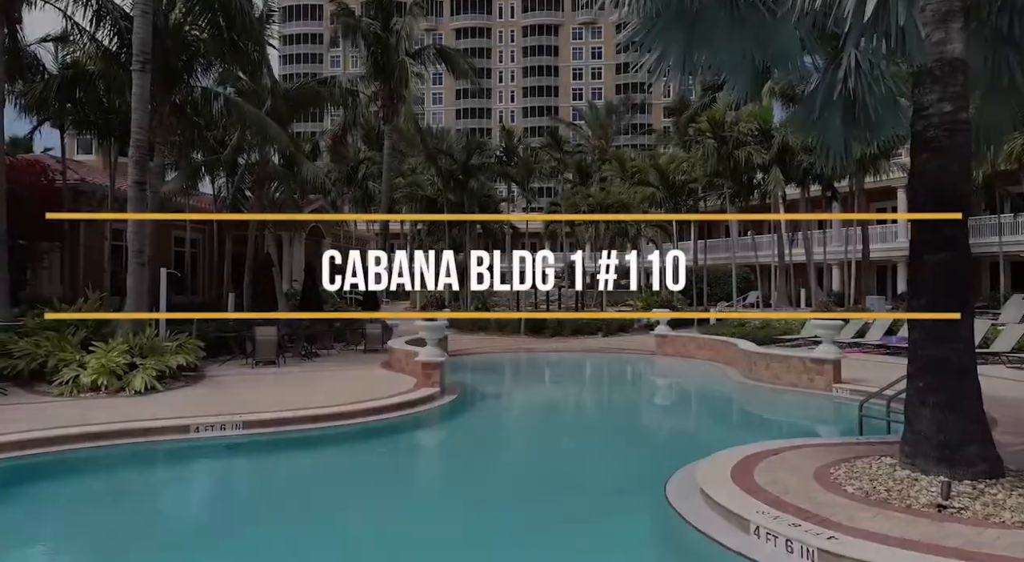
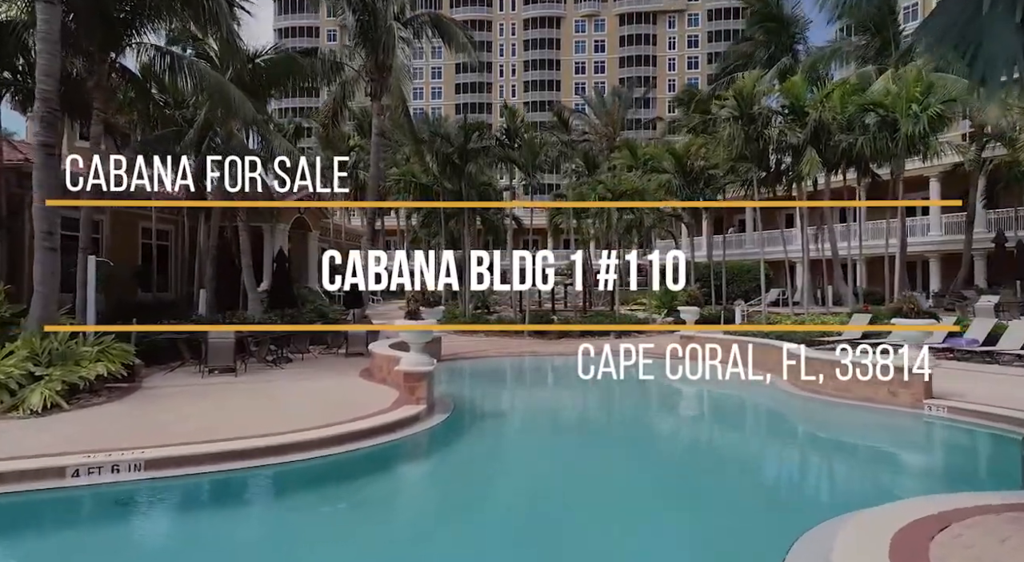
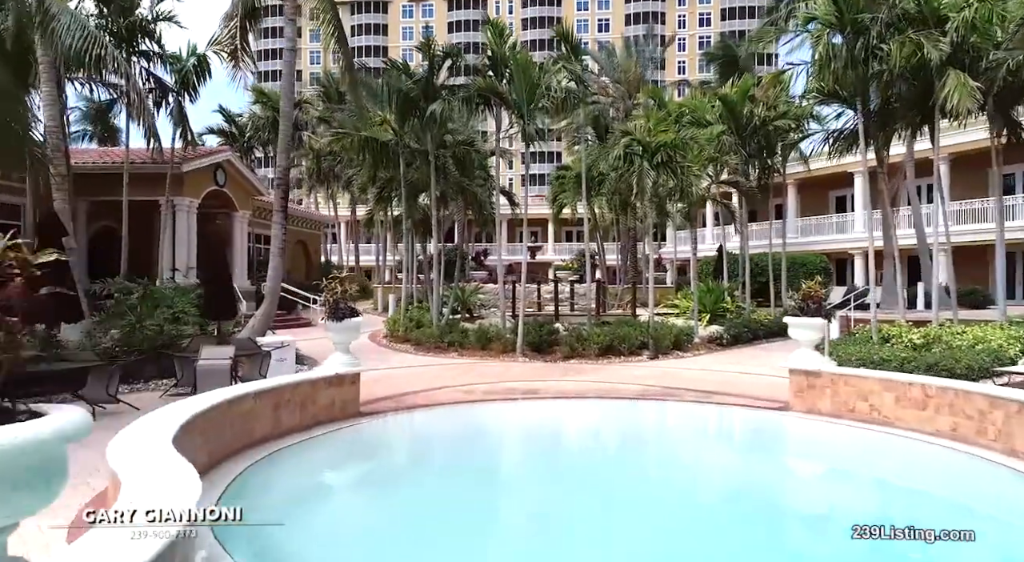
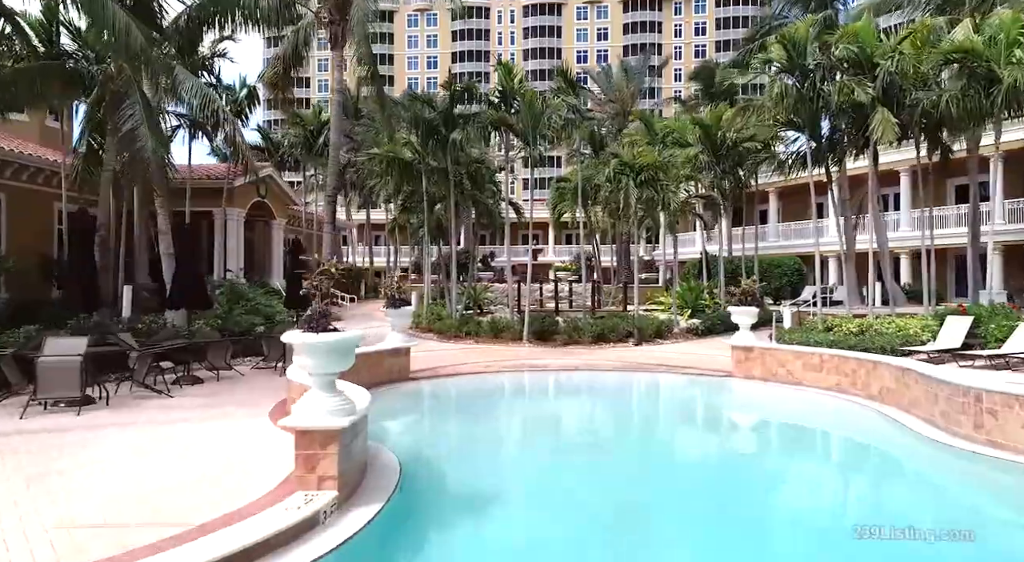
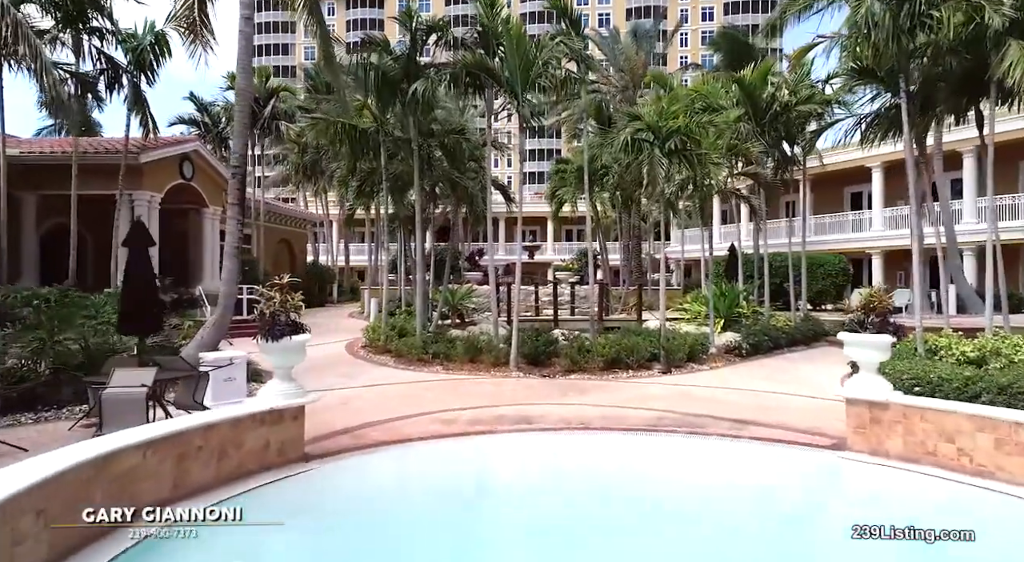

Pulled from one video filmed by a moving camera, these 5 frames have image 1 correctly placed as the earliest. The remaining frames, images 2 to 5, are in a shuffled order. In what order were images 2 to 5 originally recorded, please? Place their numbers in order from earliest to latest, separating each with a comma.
2, 4, 3, 5
